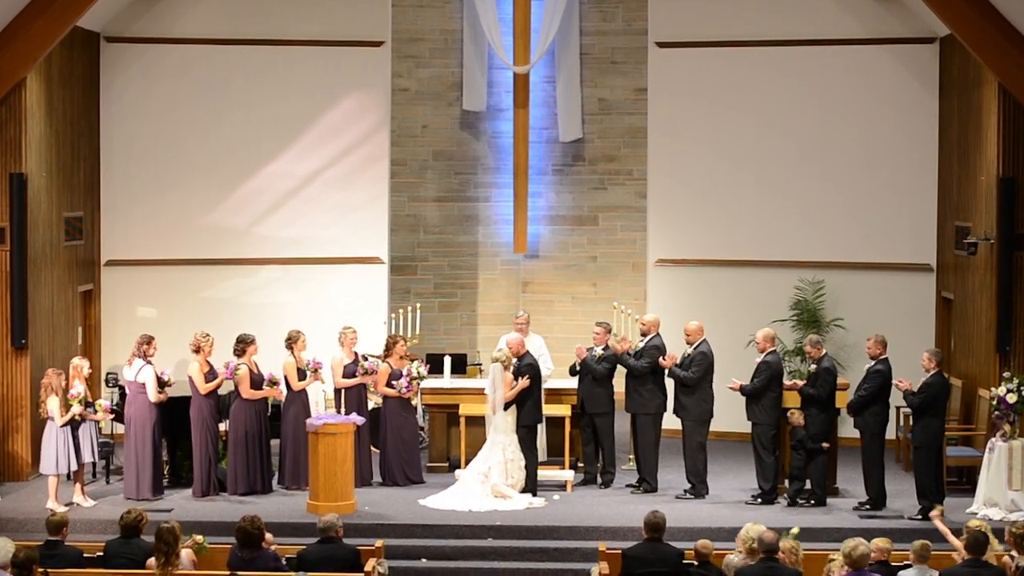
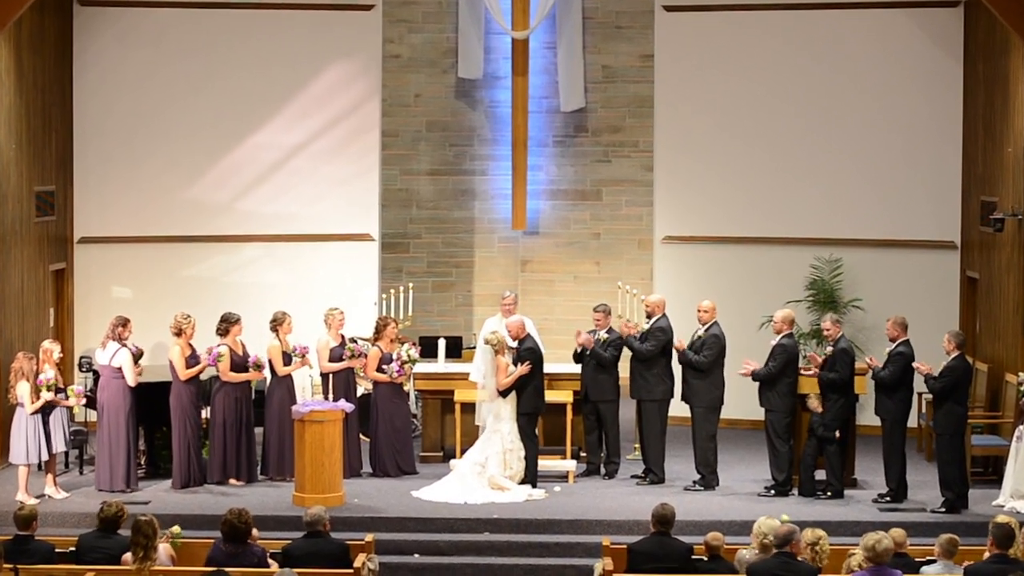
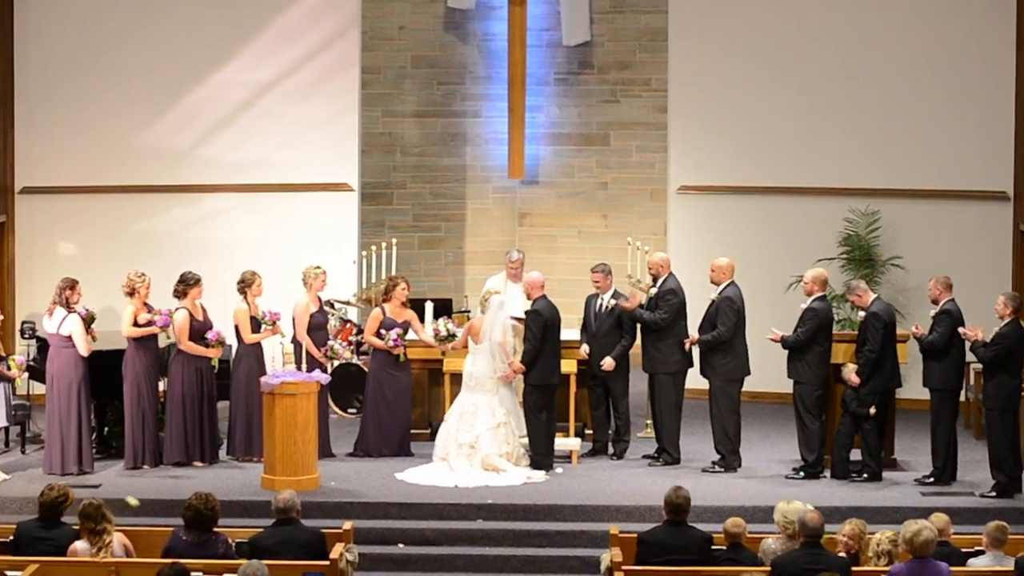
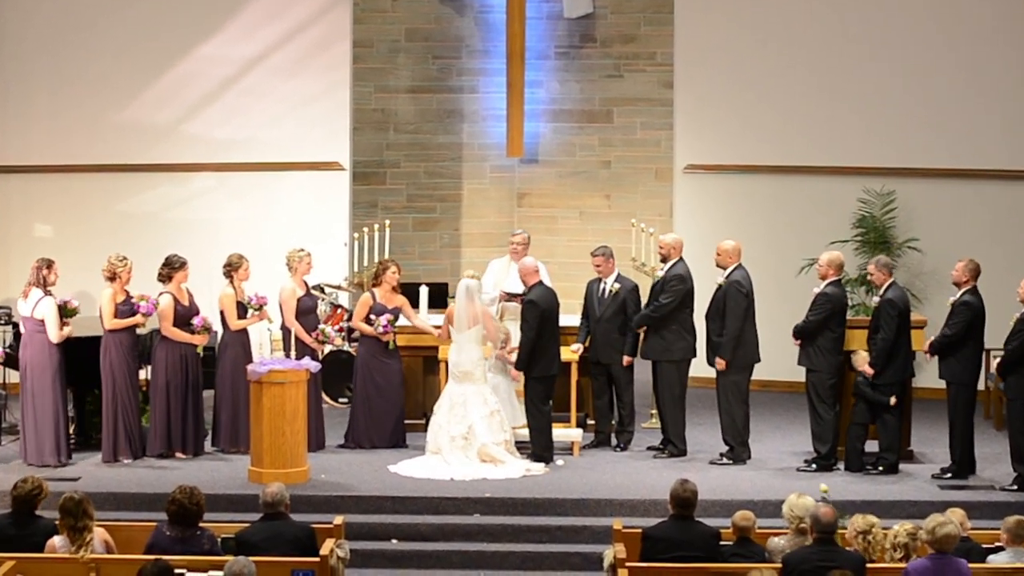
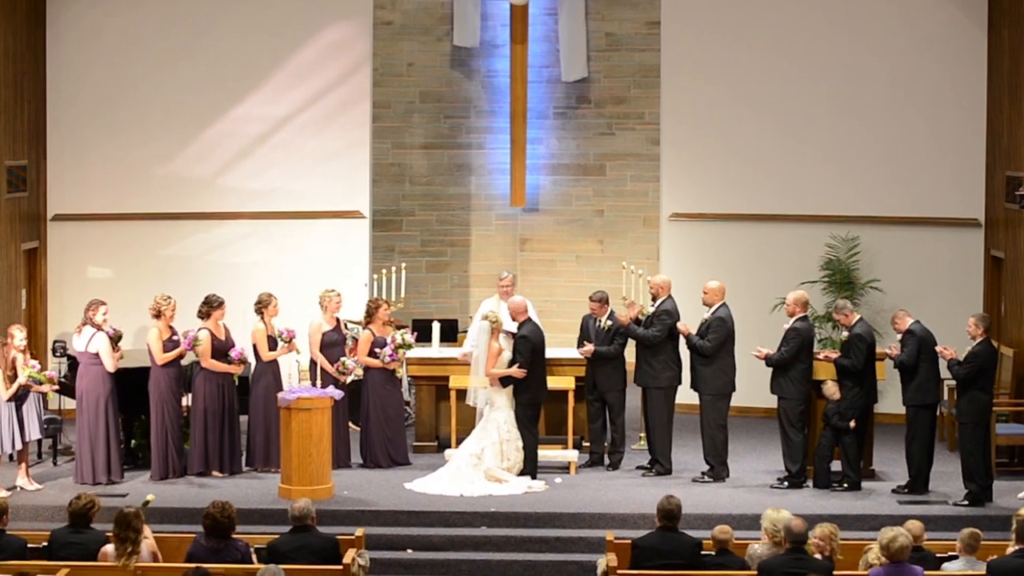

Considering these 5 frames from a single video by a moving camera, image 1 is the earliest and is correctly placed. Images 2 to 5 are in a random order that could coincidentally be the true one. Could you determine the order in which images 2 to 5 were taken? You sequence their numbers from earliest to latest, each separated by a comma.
2, 5, 3, 4
